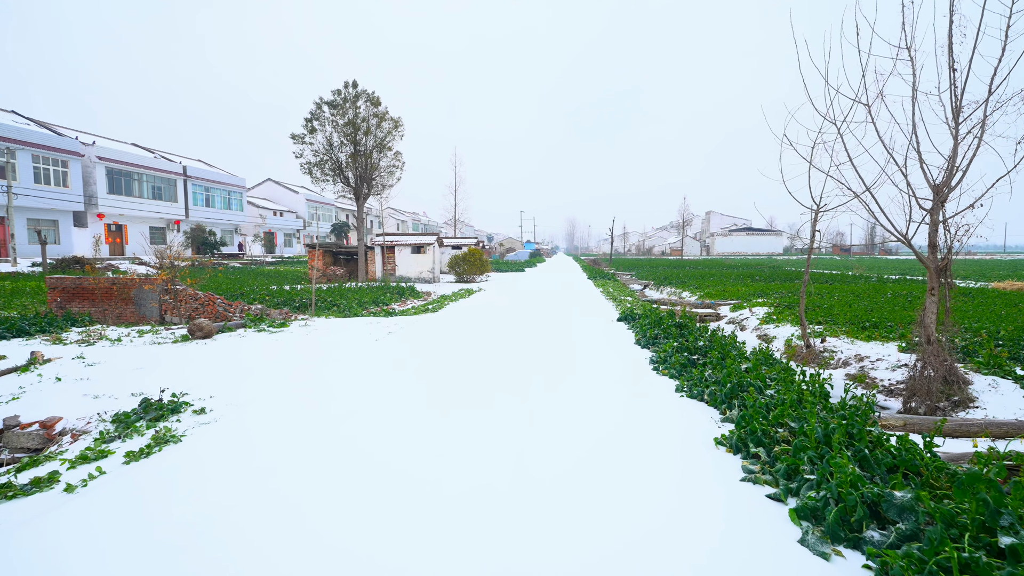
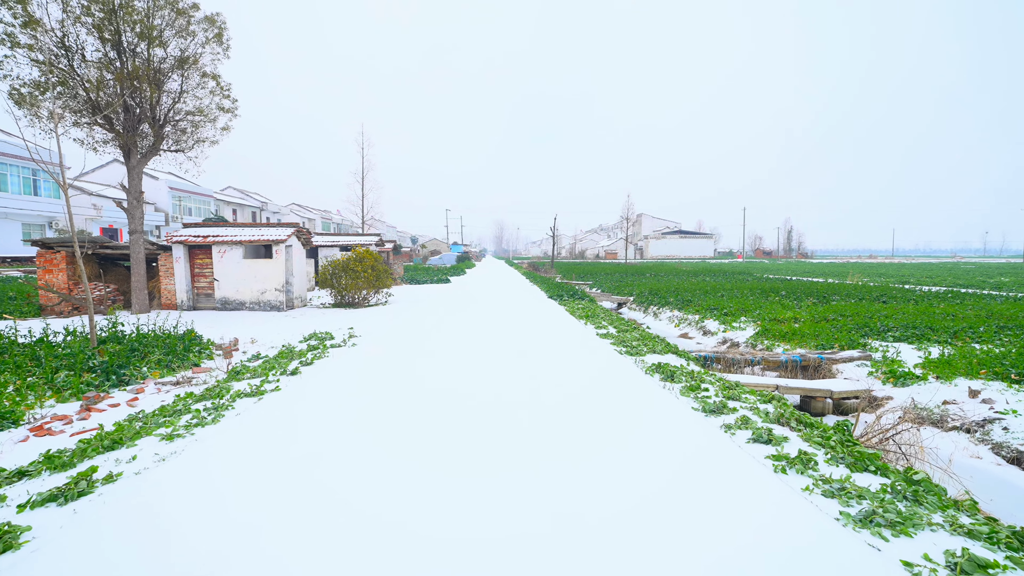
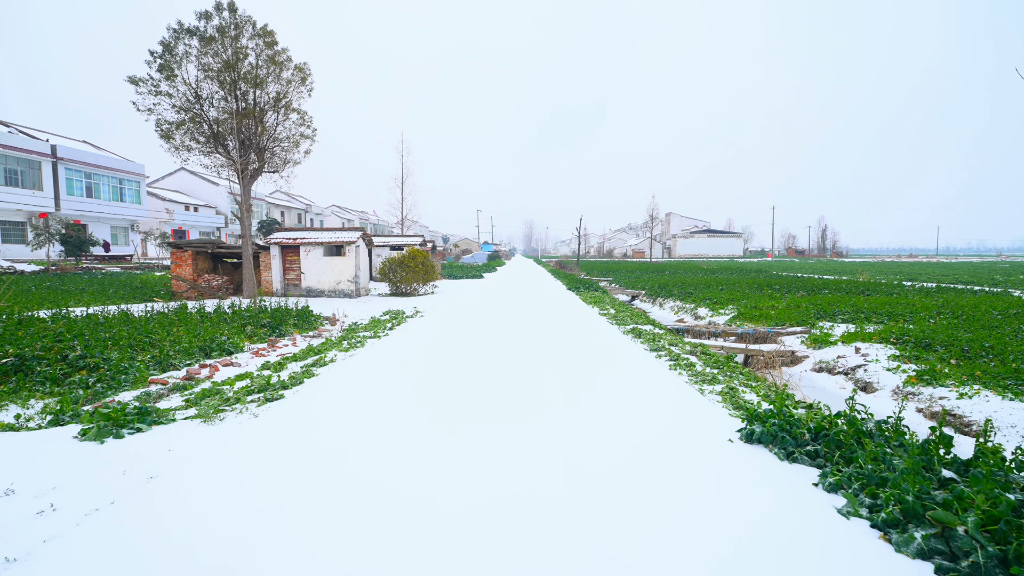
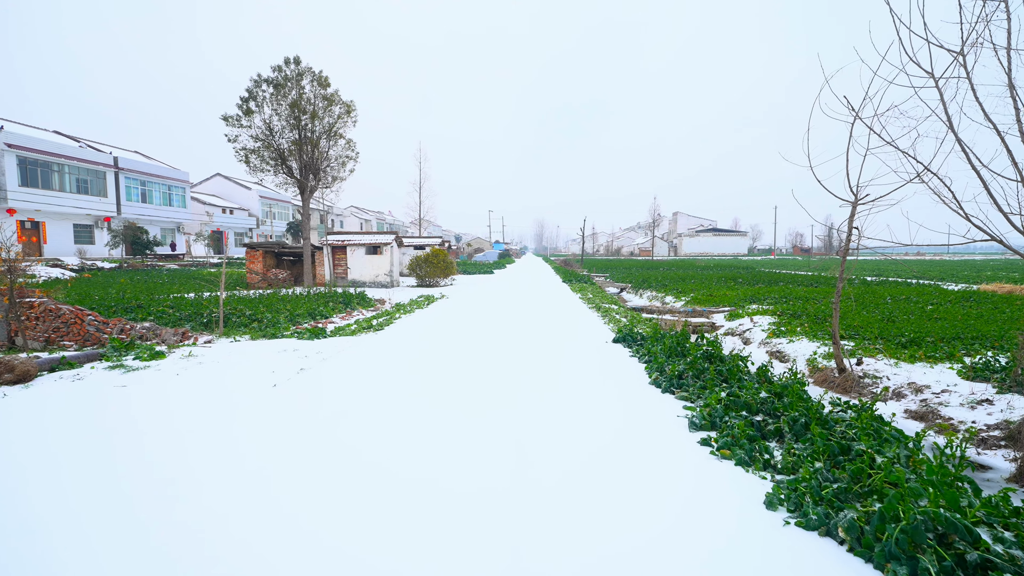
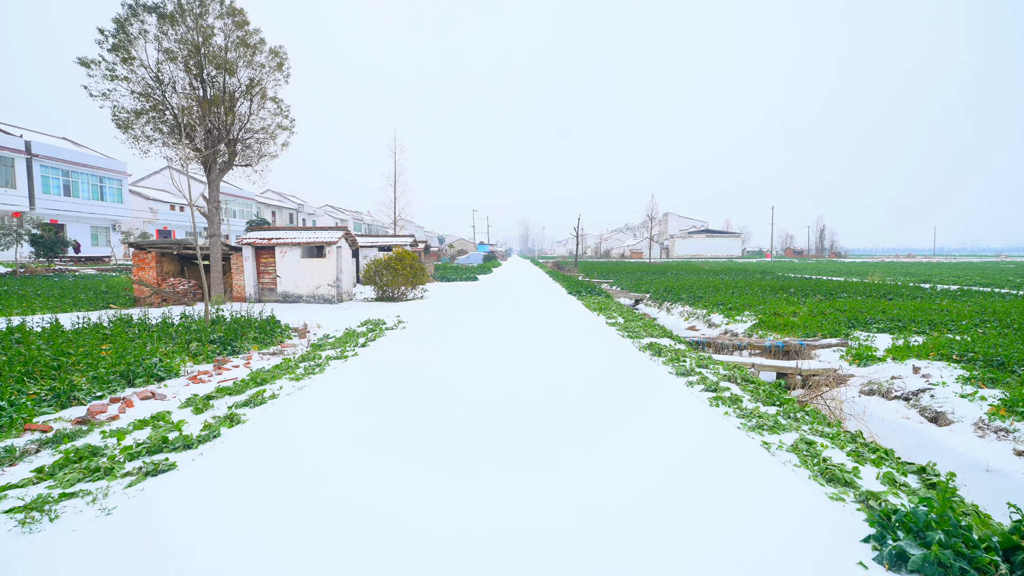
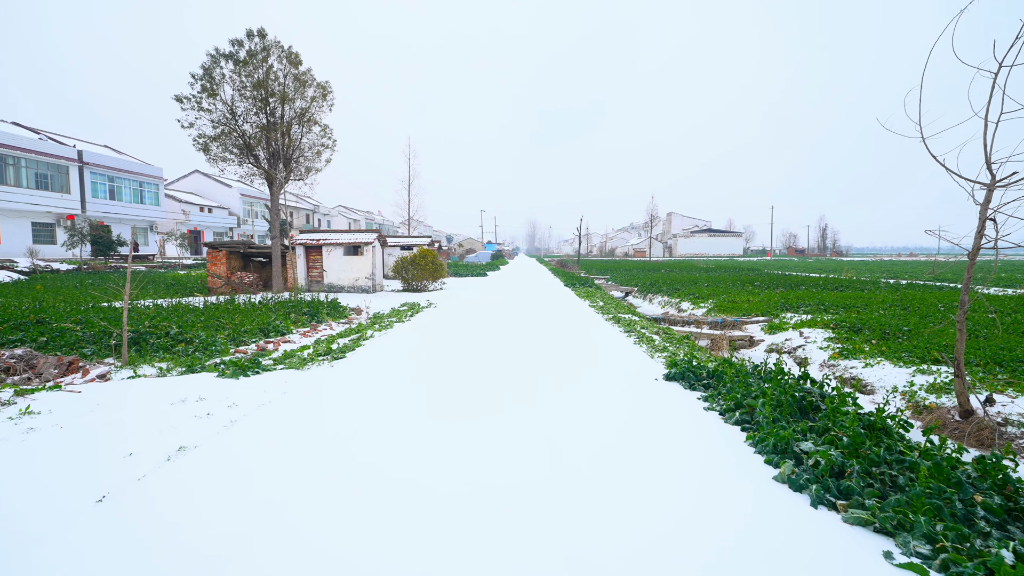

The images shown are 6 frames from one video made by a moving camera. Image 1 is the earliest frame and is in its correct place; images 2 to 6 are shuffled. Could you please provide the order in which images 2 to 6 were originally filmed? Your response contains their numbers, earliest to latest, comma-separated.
4, 6, 3, 5, 2
